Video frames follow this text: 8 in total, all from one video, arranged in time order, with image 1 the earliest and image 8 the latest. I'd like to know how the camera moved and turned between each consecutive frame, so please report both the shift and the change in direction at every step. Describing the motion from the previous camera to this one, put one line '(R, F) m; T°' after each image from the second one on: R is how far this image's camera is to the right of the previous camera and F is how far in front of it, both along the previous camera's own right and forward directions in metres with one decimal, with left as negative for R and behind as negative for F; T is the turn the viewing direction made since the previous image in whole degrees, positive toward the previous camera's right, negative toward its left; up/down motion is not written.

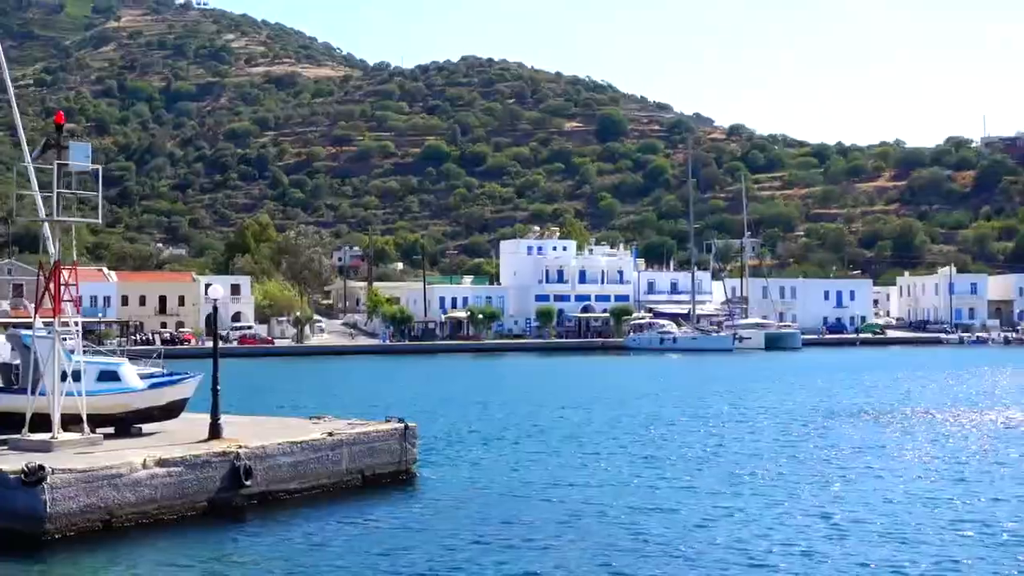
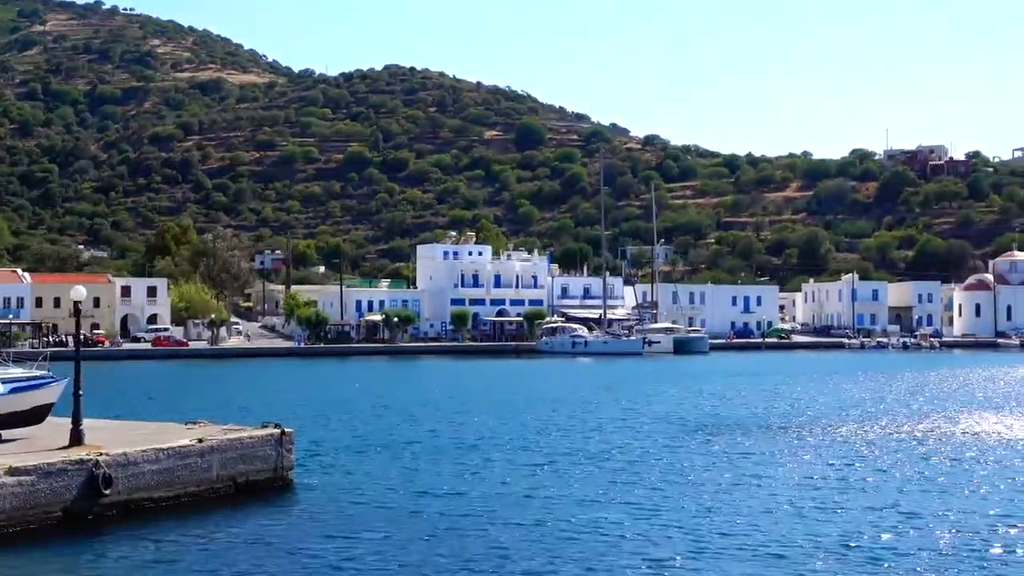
(+1.1, -5.1) m; +3°
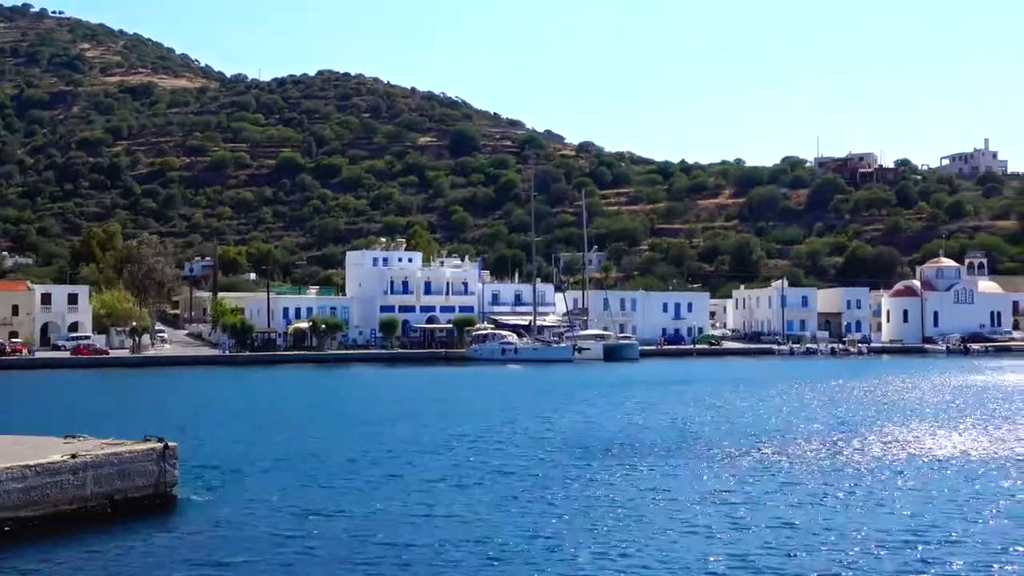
(+0.3, +0.6) m; +3°
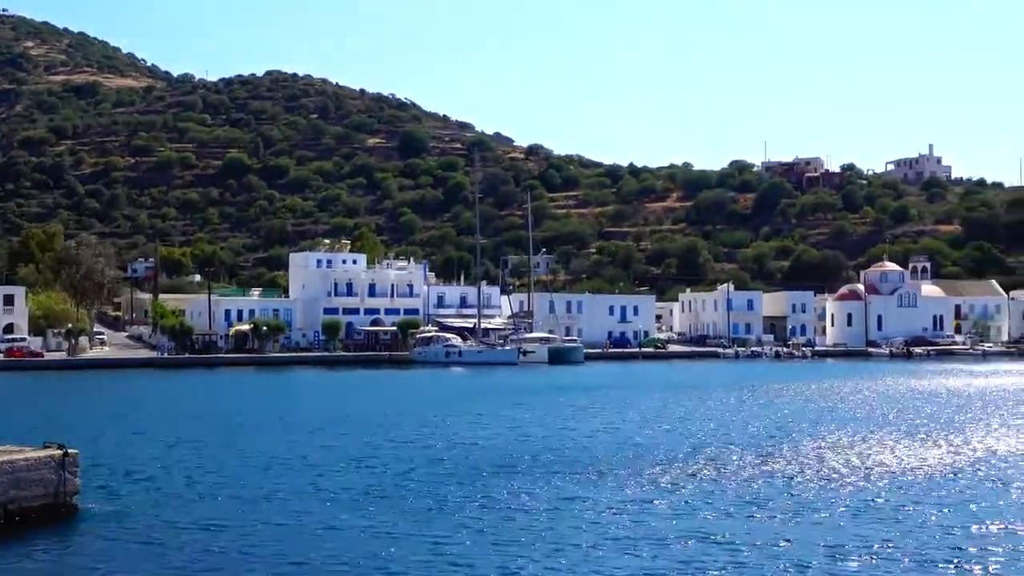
(+0.2, +0.5) m; +2°
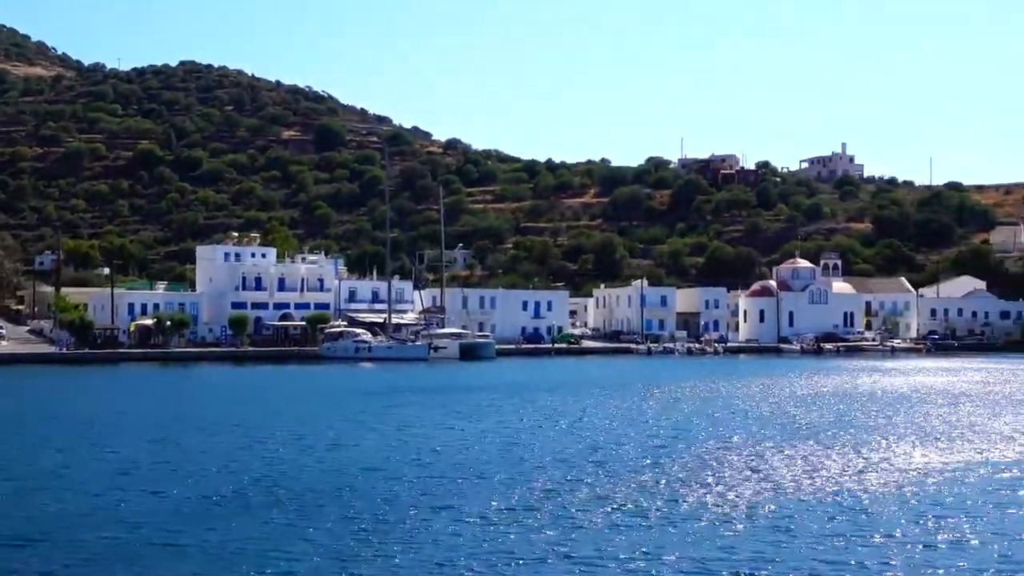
(+0.3, +0.8) m; +3°
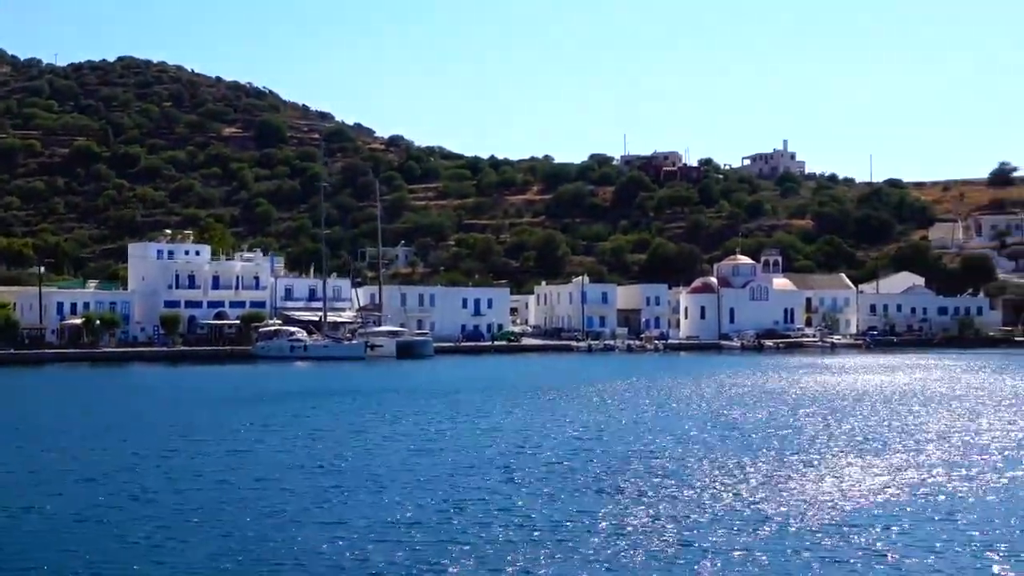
(+0.3, +0.8) m; +2°
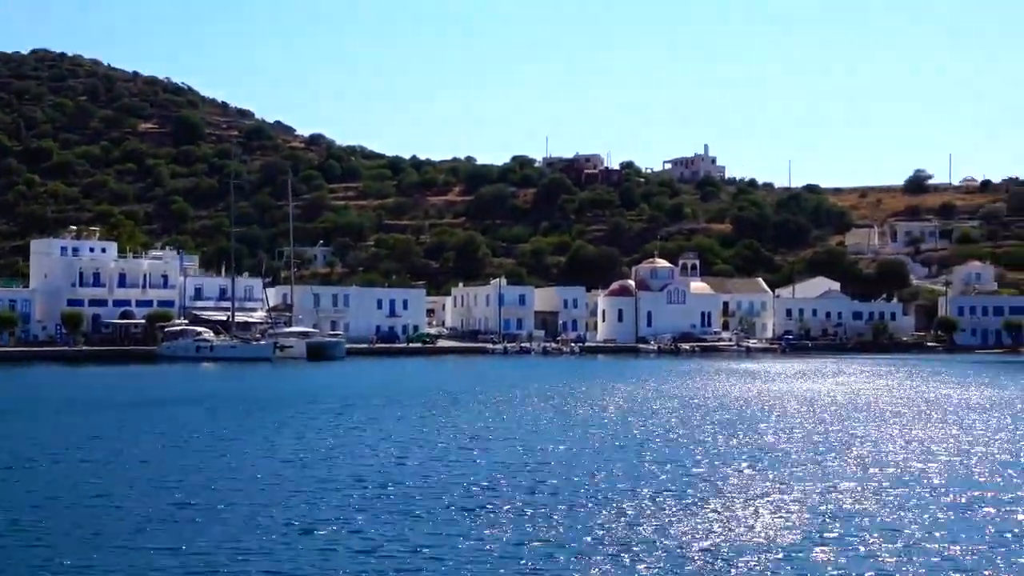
(+0.3, +1.0) m; +3°
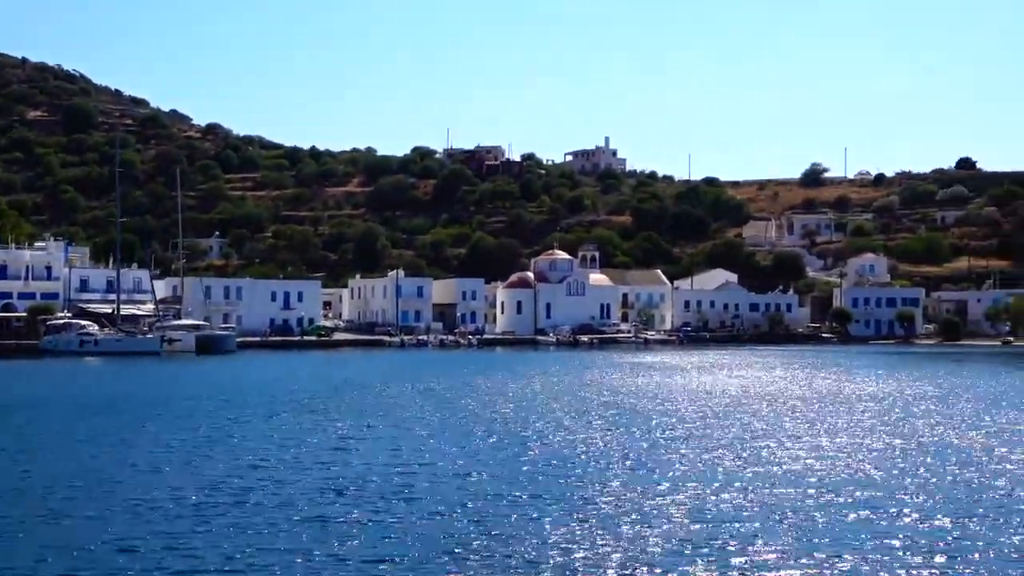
(+0.2, +0.9) m; +4°
